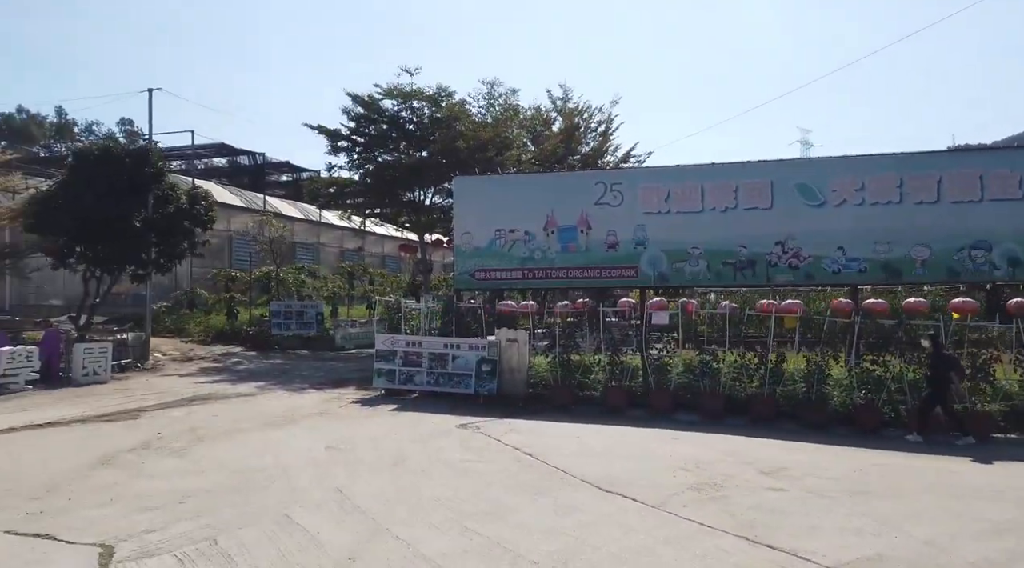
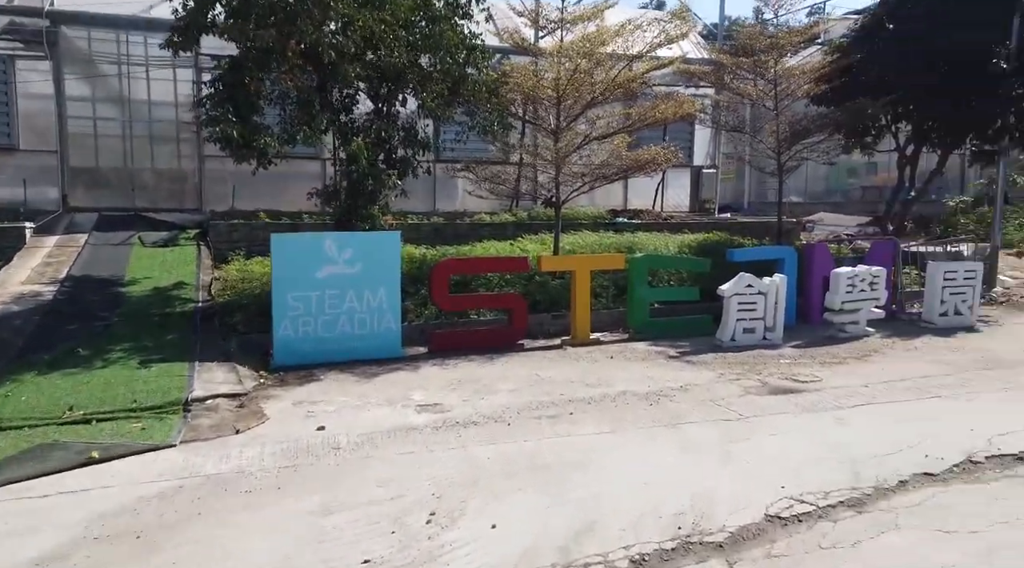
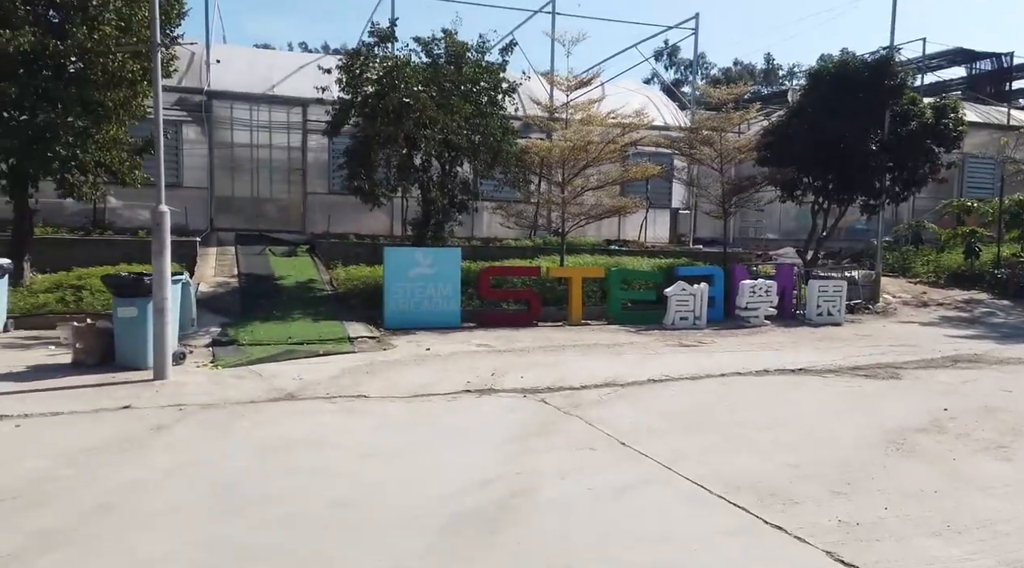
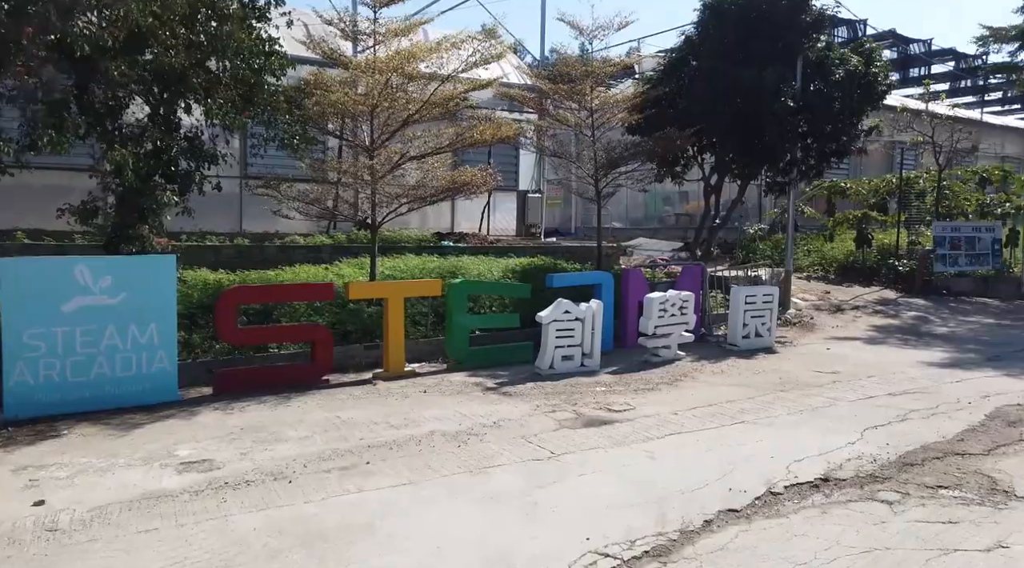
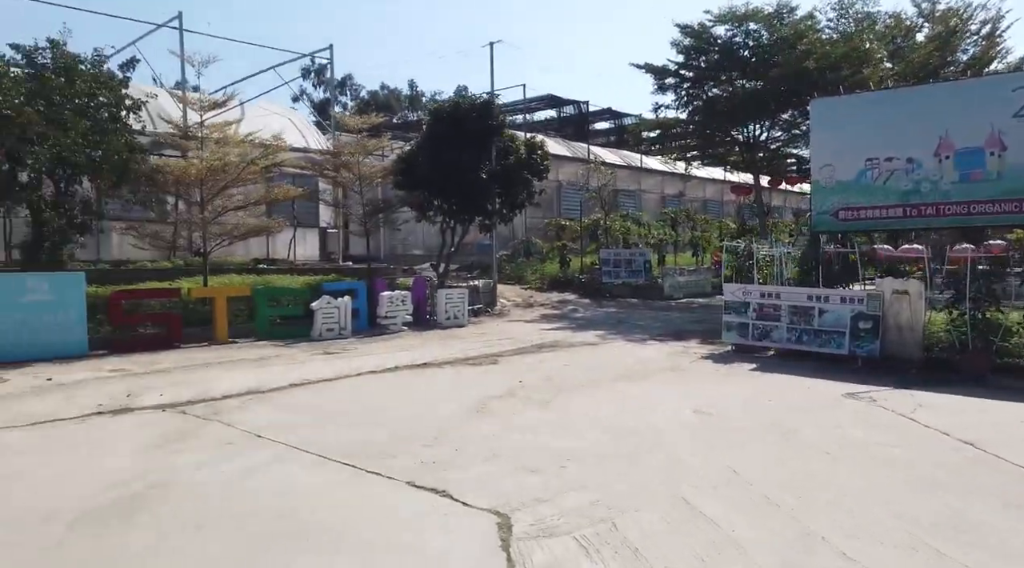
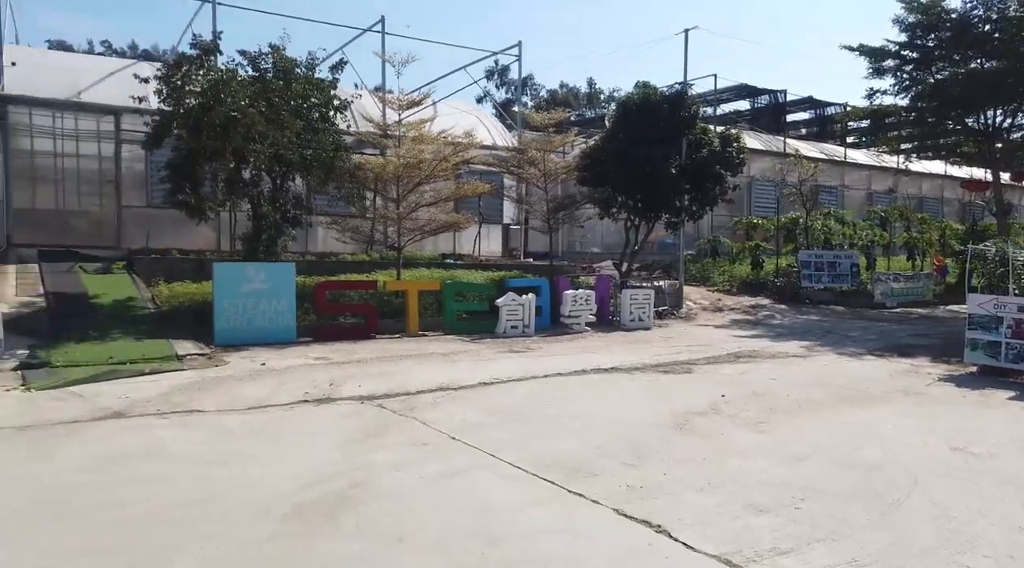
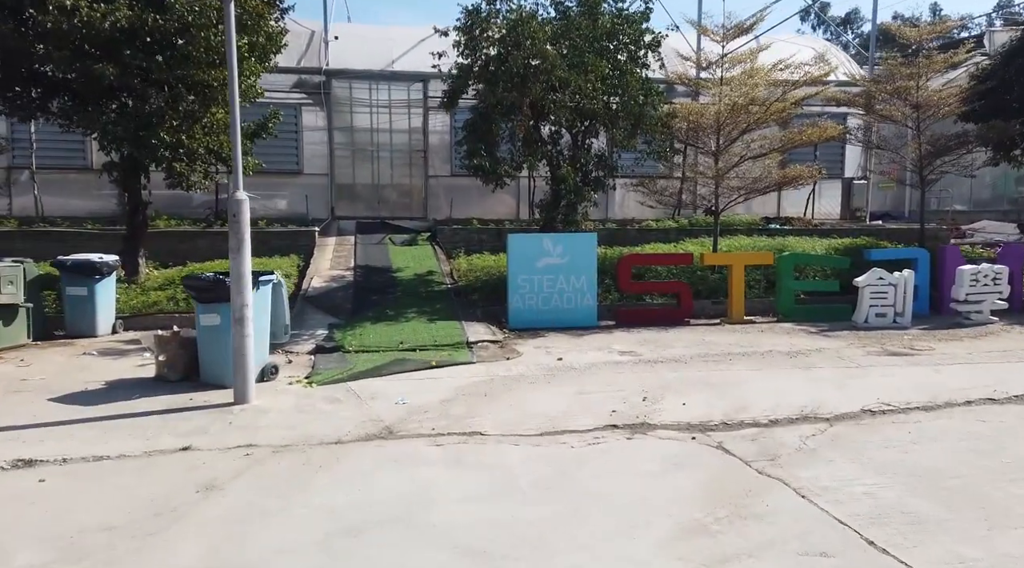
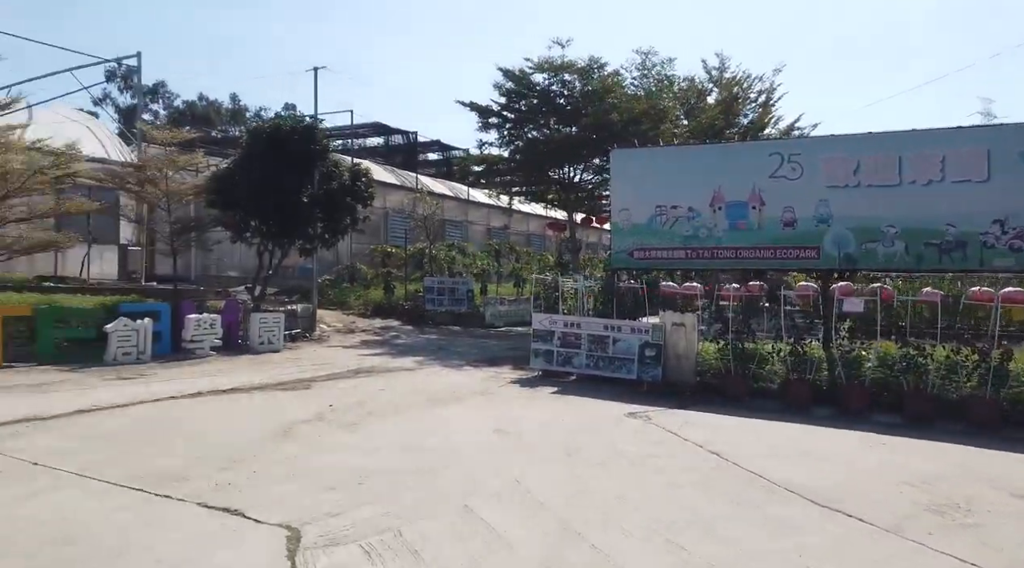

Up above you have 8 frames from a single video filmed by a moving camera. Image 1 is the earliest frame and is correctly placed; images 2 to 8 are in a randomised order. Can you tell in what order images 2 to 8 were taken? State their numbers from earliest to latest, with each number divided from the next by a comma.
8, 5, 6, 3, 7, 2, 4
